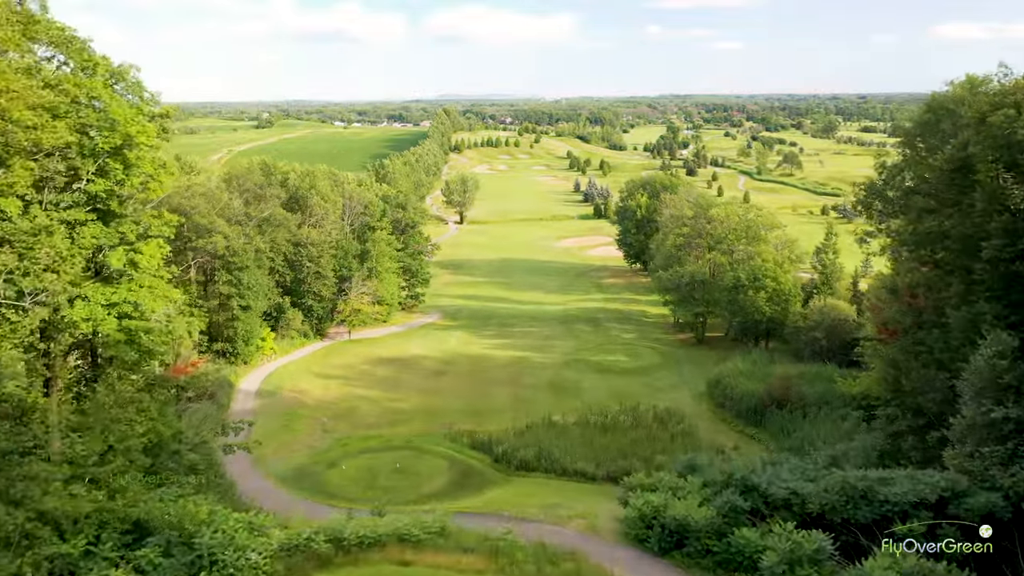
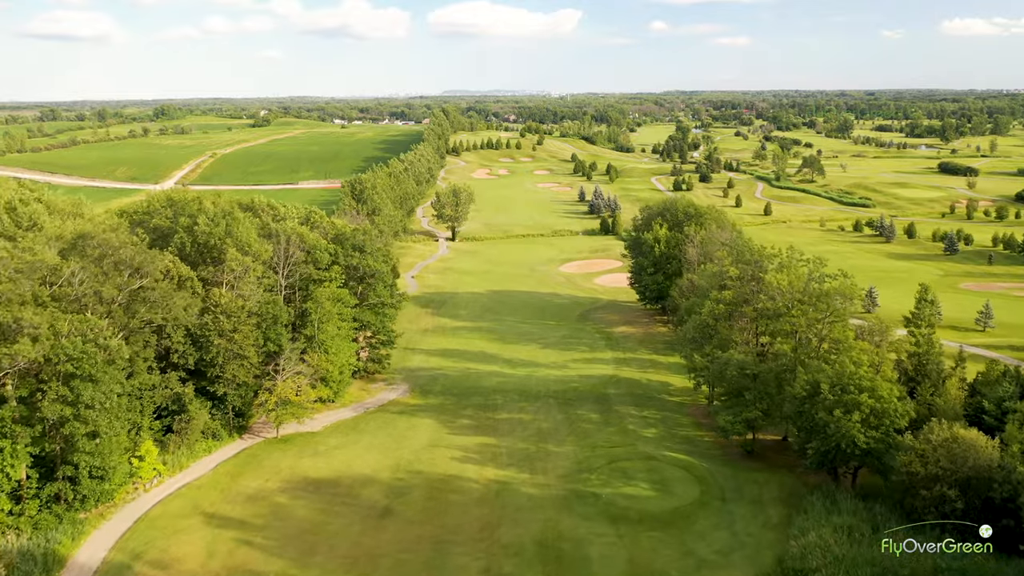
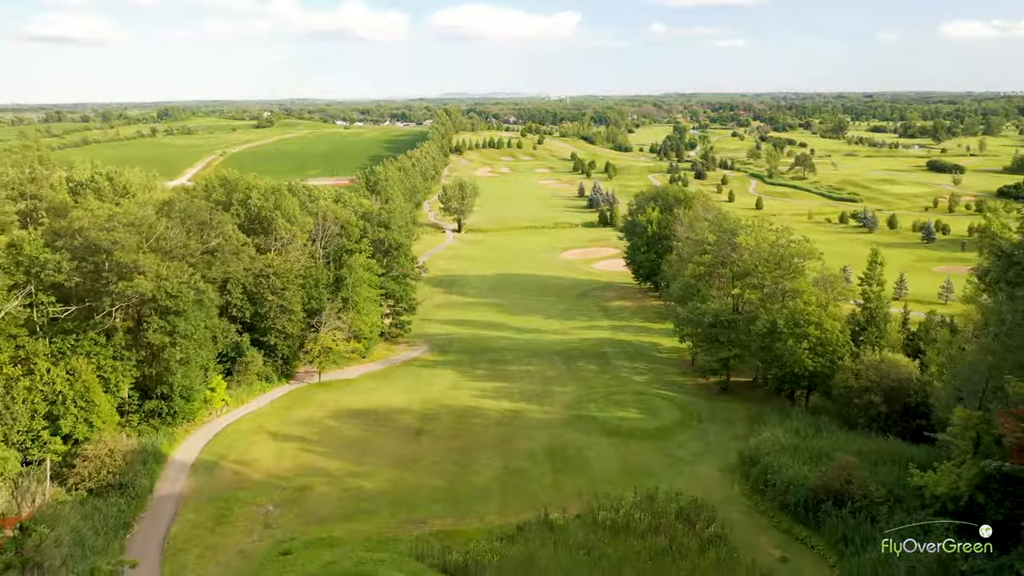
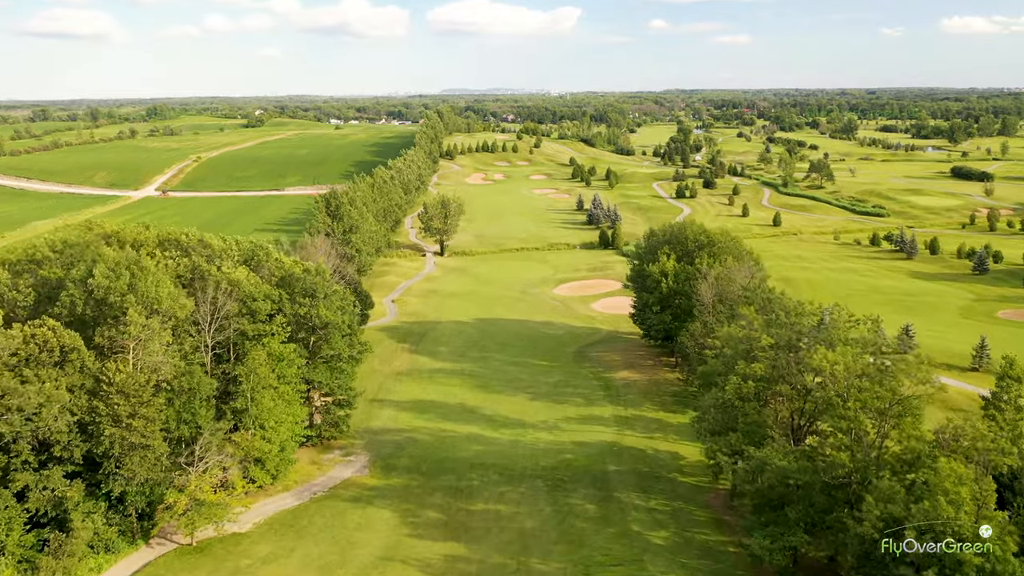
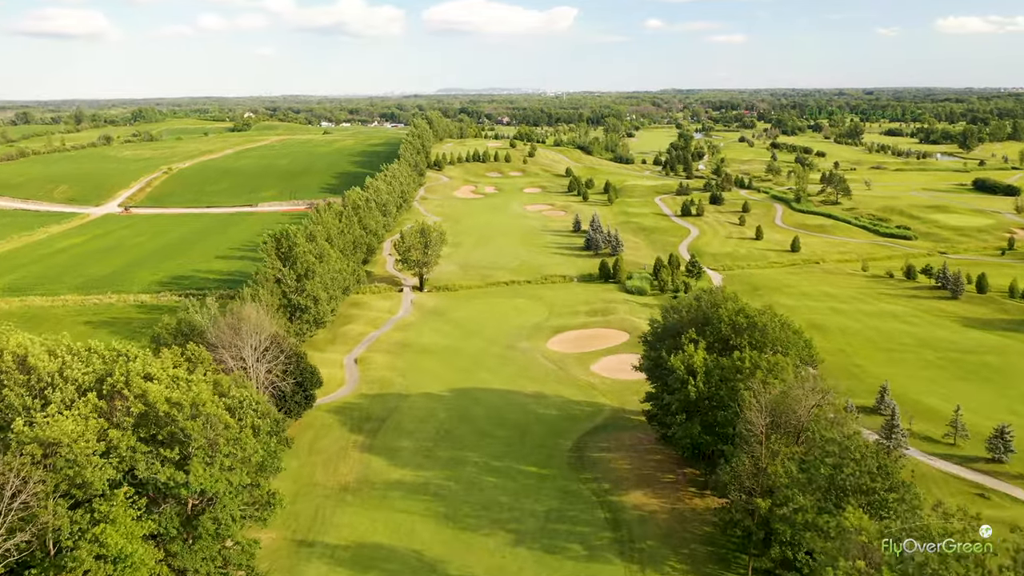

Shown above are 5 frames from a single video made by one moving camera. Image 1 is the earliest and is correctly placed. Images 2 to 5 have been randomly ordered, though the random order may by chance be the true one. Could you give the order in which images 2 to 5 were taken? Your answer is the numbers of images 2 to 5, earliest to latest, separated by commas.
3, 2, 4, 5
